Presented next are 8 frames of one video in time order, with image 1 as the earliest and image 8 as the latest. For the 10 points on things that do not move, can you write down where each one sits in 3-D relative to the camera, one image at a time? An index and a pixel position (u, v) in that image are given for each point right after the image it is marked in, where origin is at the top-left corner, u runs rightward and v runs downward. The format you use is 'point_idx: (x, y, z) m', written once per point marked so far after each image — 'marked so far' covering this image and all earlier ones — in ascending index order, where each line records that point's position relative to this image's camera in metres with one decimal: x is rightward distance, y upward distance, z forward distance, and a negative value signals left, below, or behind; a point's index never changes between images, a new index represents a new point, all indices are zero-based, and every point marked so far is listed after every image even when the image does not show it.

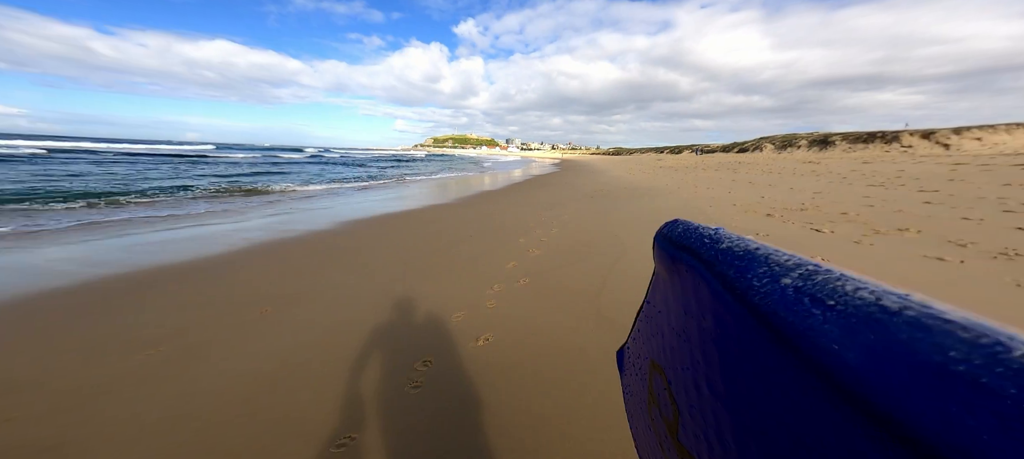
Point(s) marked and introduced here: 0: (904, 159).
0: (+13.3, +2.4, +11.5) m
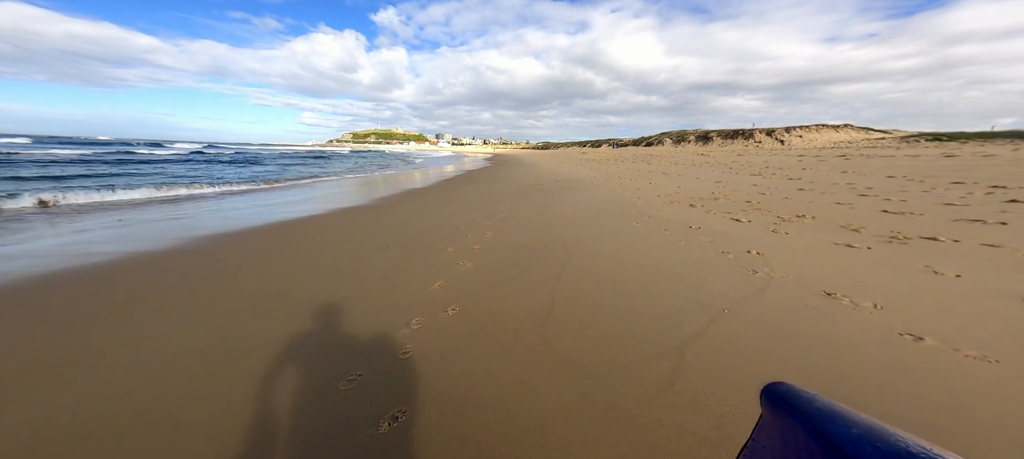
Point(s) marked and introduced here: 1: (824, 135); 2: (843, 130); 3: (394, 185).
0: (+10.6, +3.2, +13.7) m
1: (+17.6, +5.2, +18.3) m
2: (+19.2, +5.6, +18.8) m
3: (-5.9, +2.1, +16.5) m
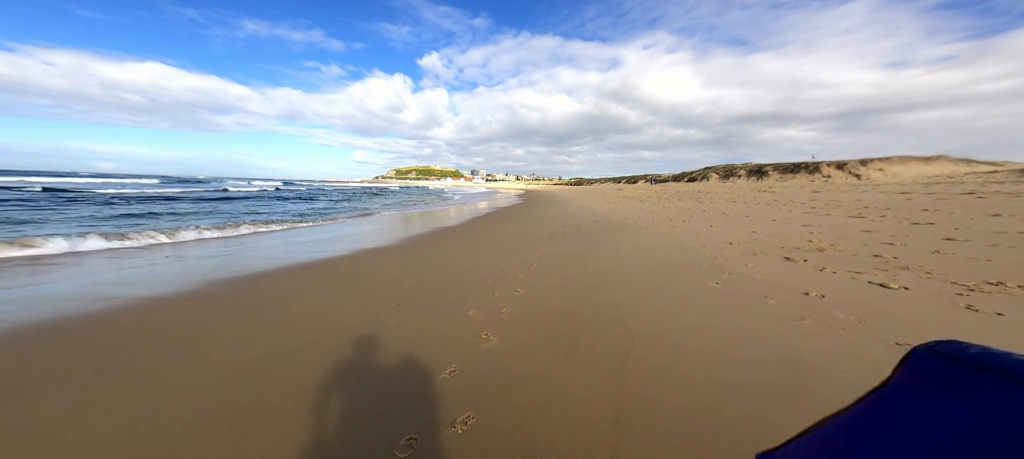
0: (+12.1, +1.6, +12.2) m
1: (+19.6, +3.0, +16.2) m
2: (+21.3, +3.4, +16.6) m
3: (-4.0, +0.4, +16.8) m
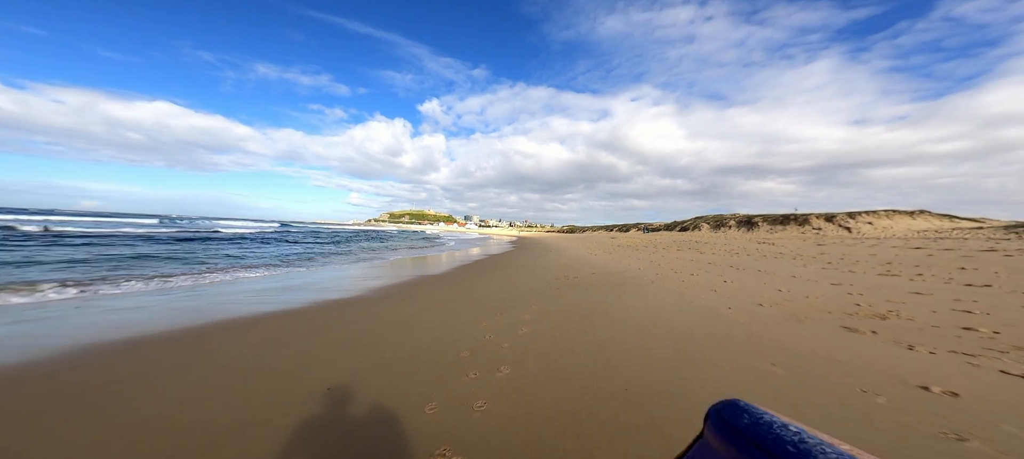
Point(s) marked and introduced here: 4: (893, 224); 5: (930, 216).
0: (+11.8, -0.3, +12.2) m
1: (+19.3, +0.3, +16.5) m
2: (+20.9, +0.6, +17.0) m
3: (-4.4, -1.8, +16.2) m
4: (+19.2, +0.3, +16.6) m
5: (+21.8, +0.7, +17.2) m
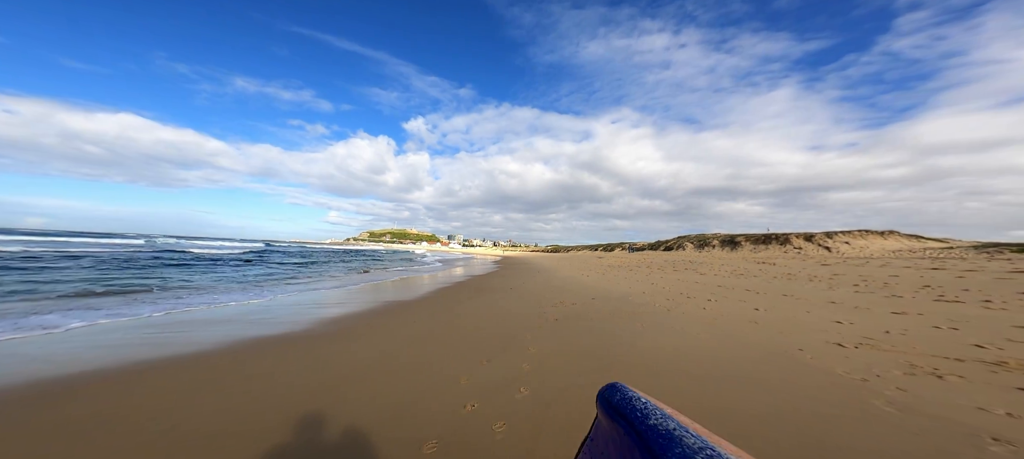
0: (+11.2, -1.1, +12.2) m
1: (+18.5, -0.7, +16.9) m
2: (+20.1, -0.4, +17.5) m
3: (-5.2, -2.8, +15.3) m
4: (+18.5, -0.7, +17.0) m
5: (+21.0, -0.3, +17.8) m
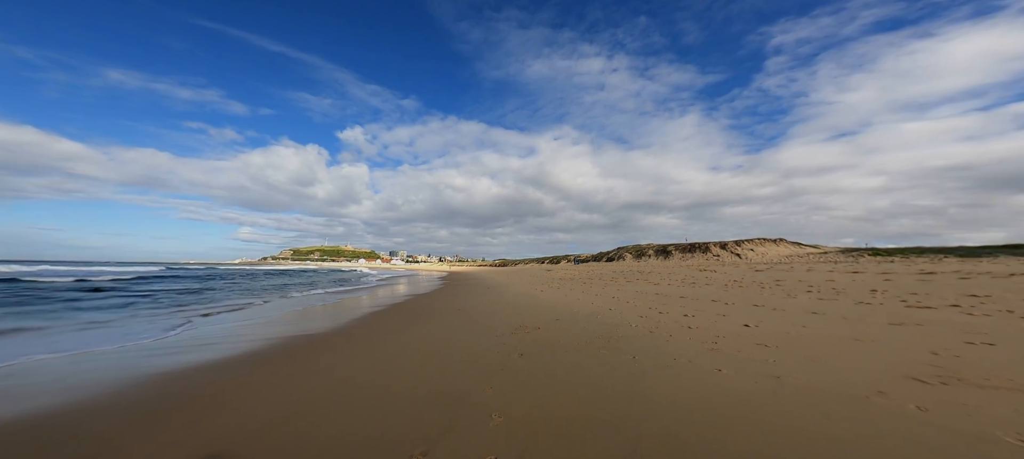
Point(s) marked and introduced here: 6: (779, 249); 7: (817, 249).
0: (+9.2, -1.4, +13.4) m
1: (+15.6, -1.2, +19.2) m
2: (+17.1, -0.9, +20.1) m
3: (-7.4, -3.5, +13.7) m
4: (+15.6, -1.2, +19.4) m
5: (+18.0, -0.8, +20.5) m
6: (+15.7, -1.1, +18.8) m
7: (+16.9, -1.0, +17.7) m
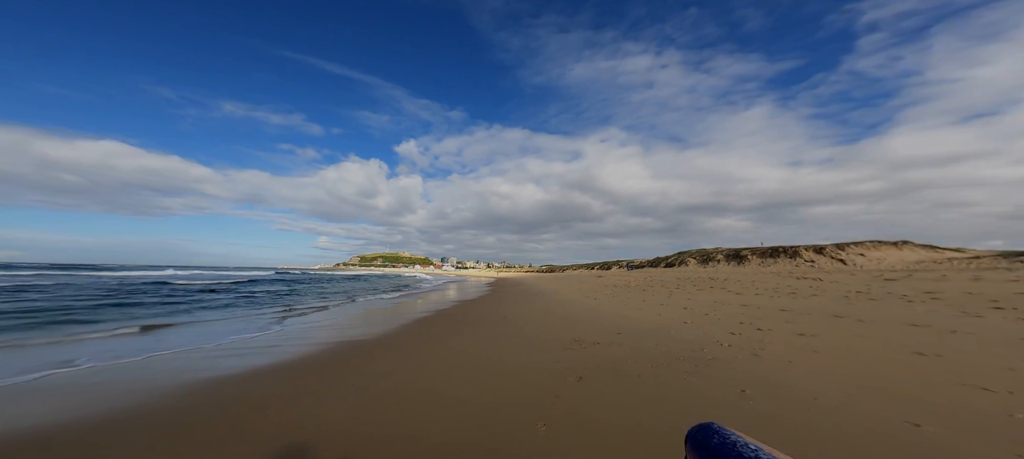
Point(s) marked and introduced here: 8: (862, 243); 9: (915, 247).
0: (+11.1, -1.5, +11.4) m
1: (+18.2, -1.2, +16.3) m
2: (+19.8, -0.9, +16.9) m
3: (-5.4, -3.7, +13.9) m
4: (+18.2, -1.2, +16.4) m
5: (+20.7, -0.9, +17.2) m
6: (+18.2, -1.2, +15.8) m
7: (+19.3, -1.0, +14.5) m
8: (+19.2, -0.8, +18.5) m
9: (+20.3, -0.9, +17.0) m
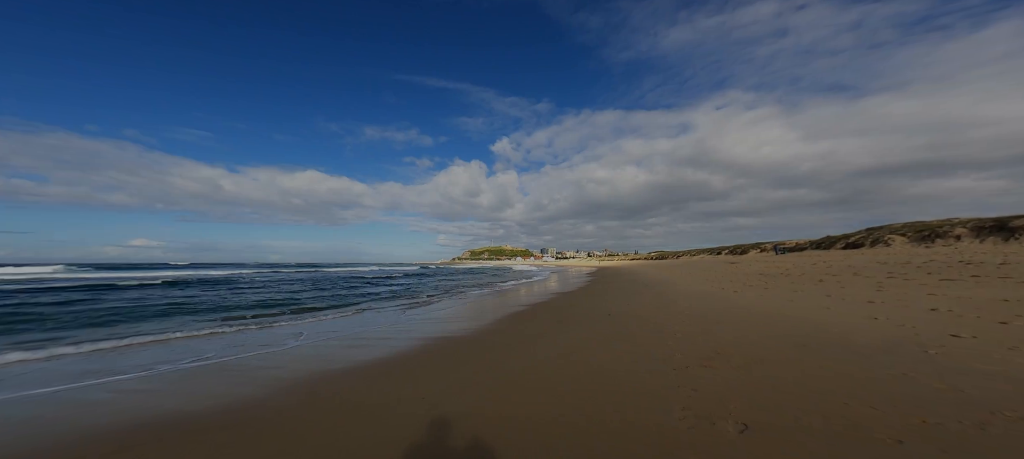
0: (+14.1, -0.3, +5.7) m
1: (+22.3, +0.6, +8.3) m
2: (+24.0, +1.0, +8.4) m
3: (-0.7, -3.4, +13.0) m
4: (+22.3, +0.5, +8.4) m
5: (+25.0, +1.1, +8.4) m
6: (+22.2, +0.6, +7.8) m
7: (+22.8, +0.8, +6.3) m
8: (+24.0, +1.1, +10.1) m
9: (+24.5, +1.0, +8.3) m
